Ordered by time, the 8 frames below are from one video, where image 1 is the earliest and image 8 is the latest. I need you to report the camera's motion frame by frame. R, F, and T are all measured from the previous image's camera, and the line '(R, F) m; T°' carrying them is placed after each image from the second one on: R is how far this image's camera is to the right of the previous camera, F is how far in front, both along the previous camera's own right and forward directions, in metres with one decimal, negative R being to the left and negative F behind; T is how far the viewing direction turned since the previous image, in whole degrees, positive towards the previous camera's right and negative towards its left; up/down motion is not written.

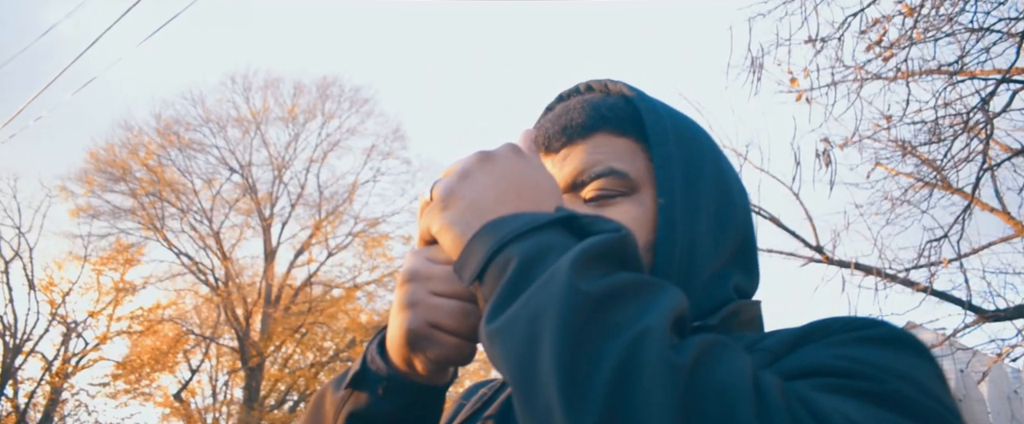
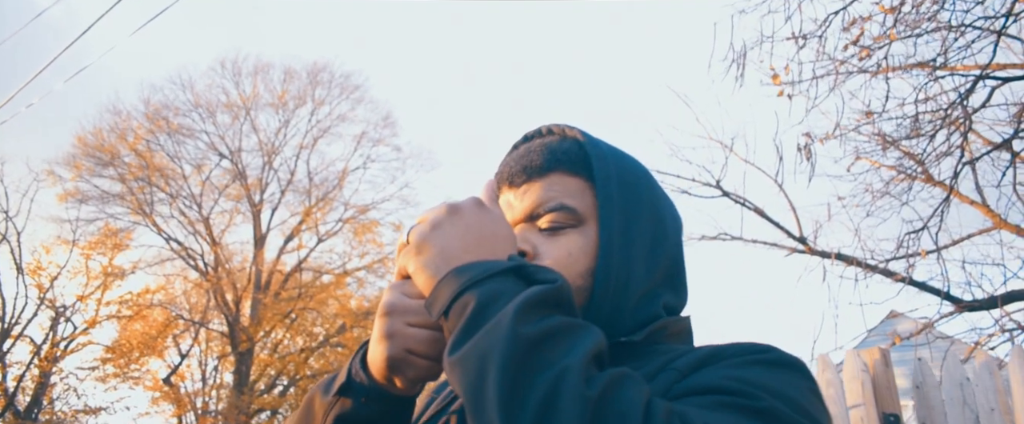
(0.0, -0.1) m; +1°
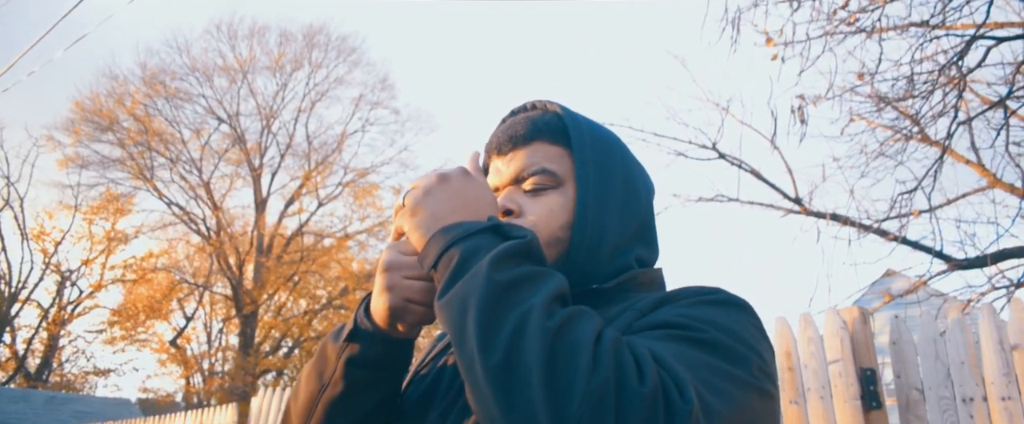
(0.0, -0.1) m; 0°
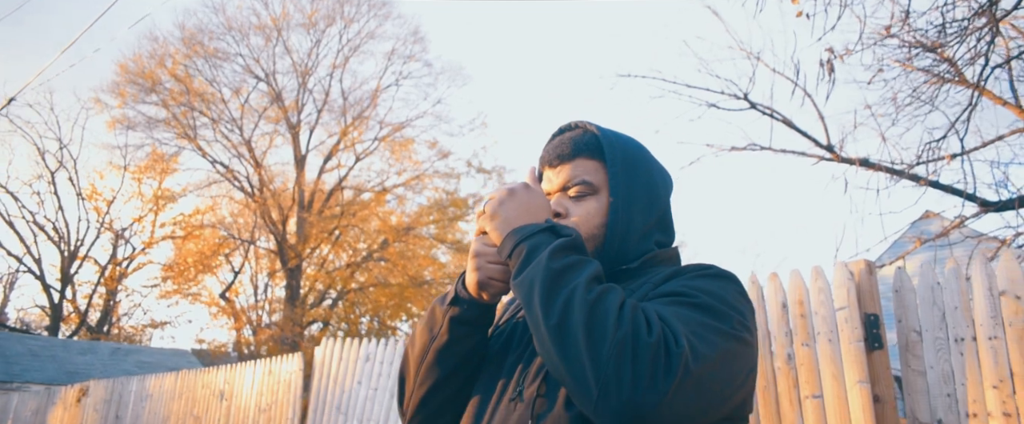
(0.0, -0.4) m; -3°
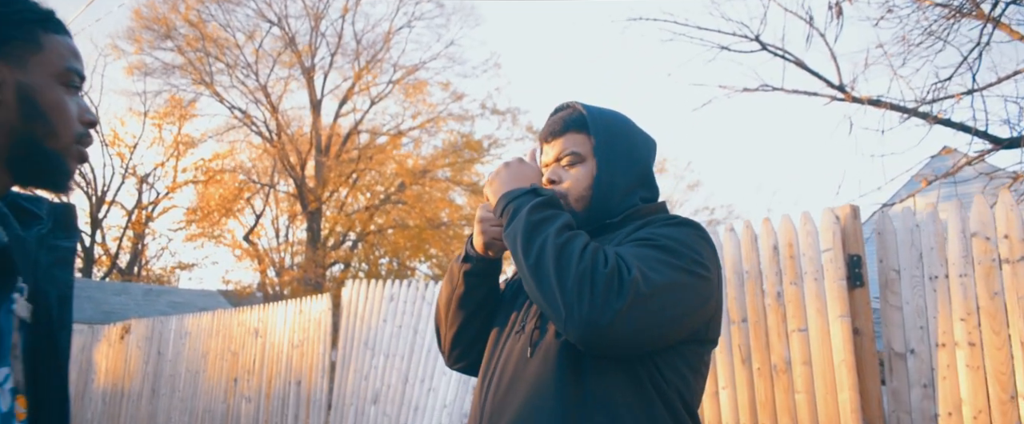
(0.0, -0.3) m; -1°
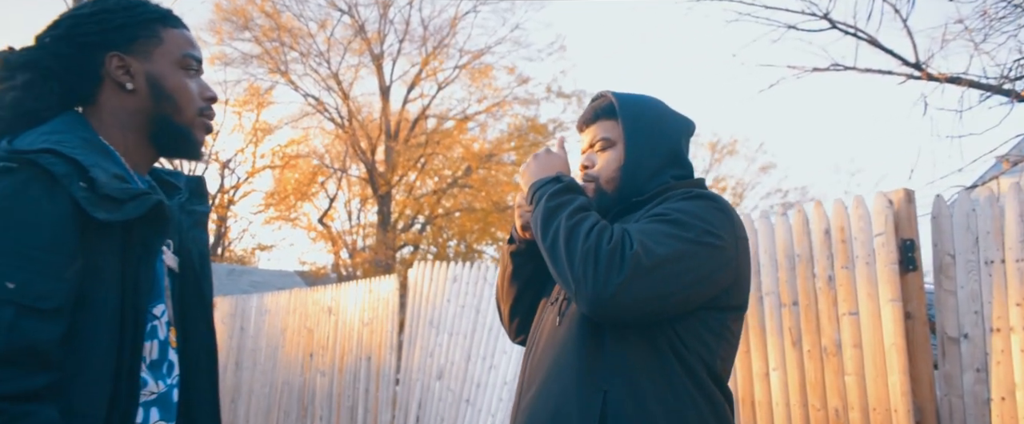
(+0.1, -0.2) m; -6°
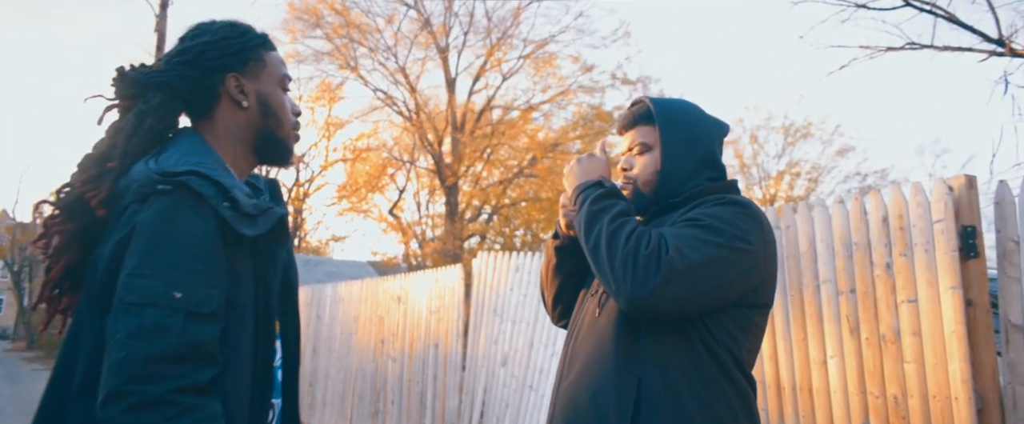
(+0.1, -0.2) m; -6°
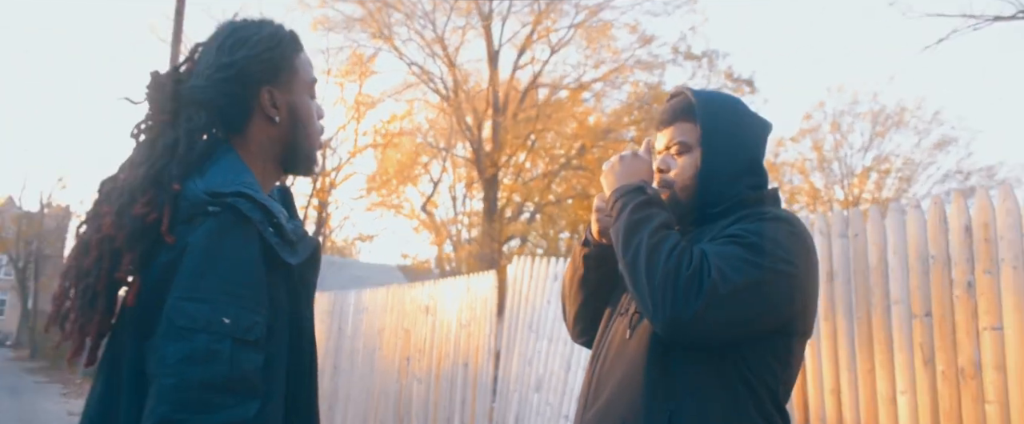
(0.0, +0.8) m; -4°
